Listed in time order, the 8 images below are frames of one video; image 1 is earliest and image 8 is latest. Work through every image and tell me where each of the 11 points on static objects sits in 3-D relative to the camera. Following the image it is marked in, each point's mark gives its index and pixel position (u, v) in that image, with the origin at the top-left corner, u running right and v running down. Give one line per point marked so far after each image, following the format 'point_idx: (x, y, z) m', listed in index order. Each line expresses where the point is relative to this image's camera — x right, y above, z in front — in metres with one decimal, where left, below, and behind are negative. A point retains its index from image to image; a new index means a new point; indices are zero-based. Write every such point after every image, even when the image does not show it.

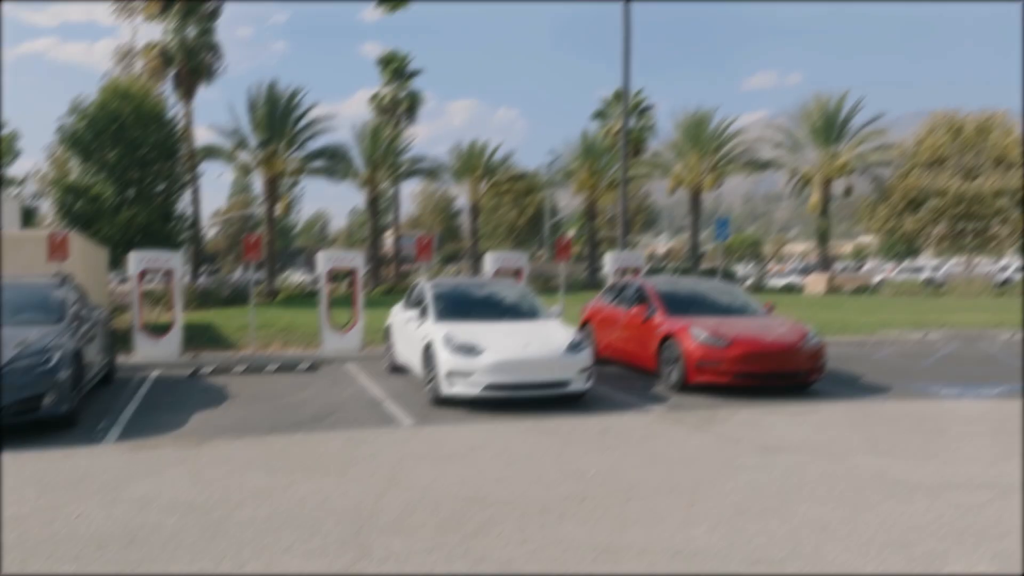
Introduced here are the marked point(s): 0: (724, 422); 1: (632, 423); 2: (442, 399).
0: (+2.1, -1.3, +8.3) m
1: (+1.2, -1.3, +8.2) m
2: (-0.7, -1.2, +9.0) m
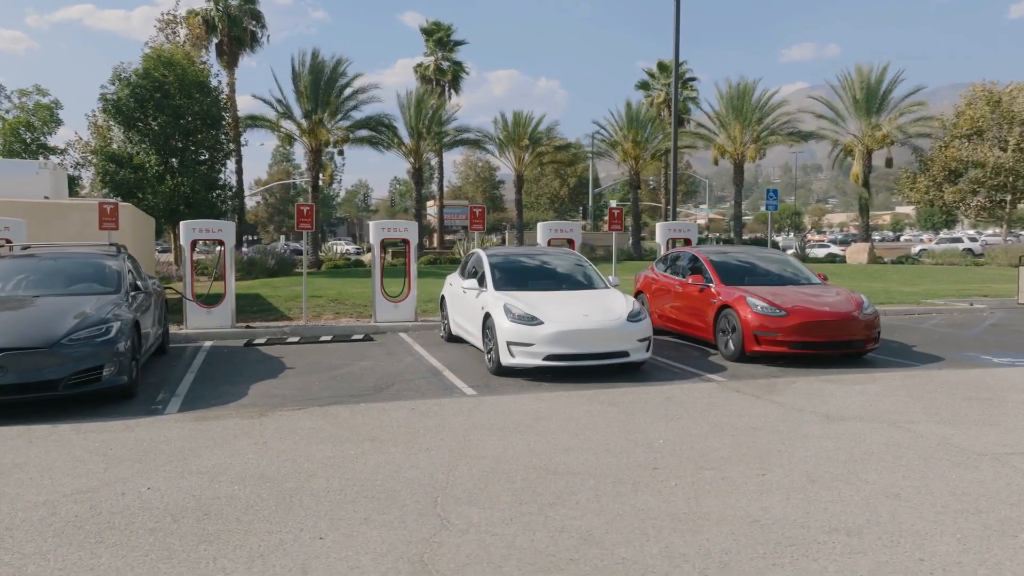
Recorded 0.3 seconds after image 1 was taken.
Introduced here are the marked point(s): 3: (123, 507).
0: (+2.7, -1.0, +8.3) m
1: (+1.8, -1.0, +8.2) m
2: (-0.1, -0.8, +9.1) m
3: (-2.3, -1.3, +5.1) m
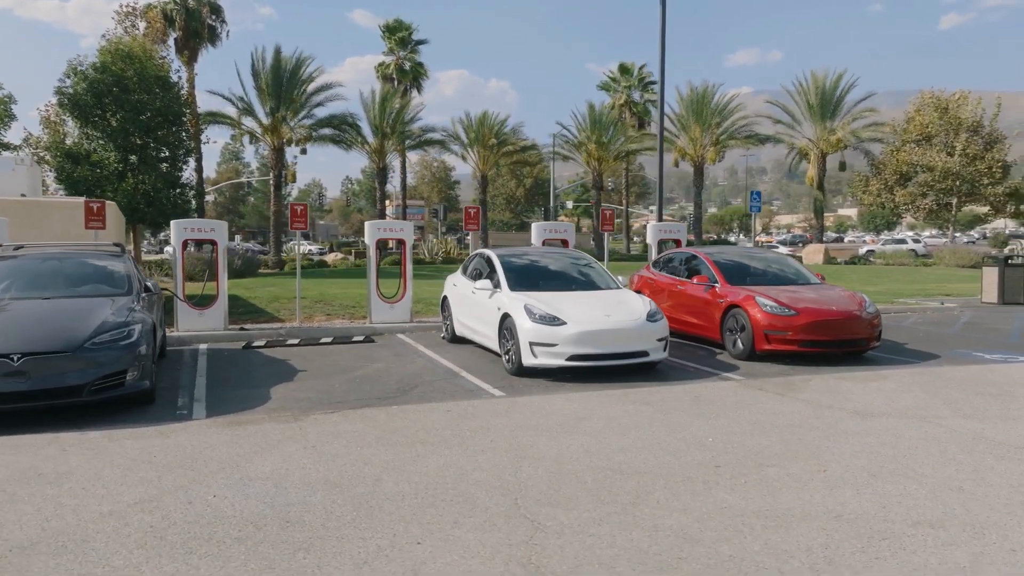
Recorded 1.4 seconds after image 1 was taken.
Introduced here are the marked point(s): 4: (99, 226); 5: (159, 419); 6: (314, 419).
0: (+2.9, -1.0, +8.5) m
1: (+2.0, -1.0, +8.4) m
2: (+0.1, -0.9, +9.1) m
3: (-1.8, -1.3, +4.9) m
4: (-5.7, +0.8, +11.7) m
5: (-3.0, -1.1, +7.3) m
6: (-1.7, -1.1, +7.2) m
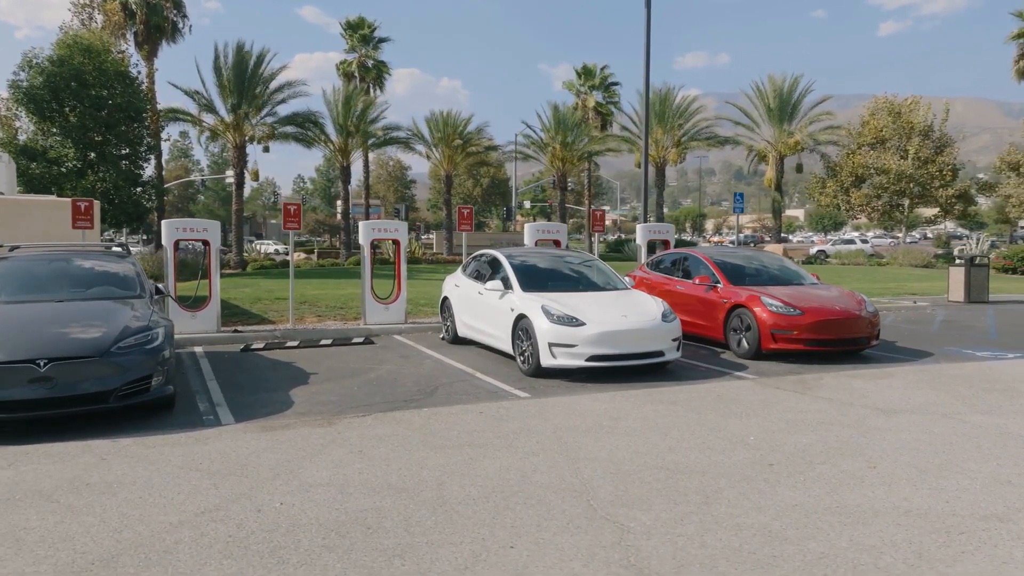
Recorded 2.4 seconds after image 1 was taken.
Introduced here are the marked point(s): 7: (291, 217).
0: (+3.2, -1.0, +8.7) m
1: (+2.3, -1.0, +8.5) m
2: (+0.3, -0.9, +9.1) m
3: (-1.4, -1.3, +4.8) m
4: (-5.7, +0.8, +11.3) m
5: (-2.7, -1.2, +7.1) m
6: (-1.4, -1.1, +7.1) m
7: (-3.3, +1.1, +12.7) m
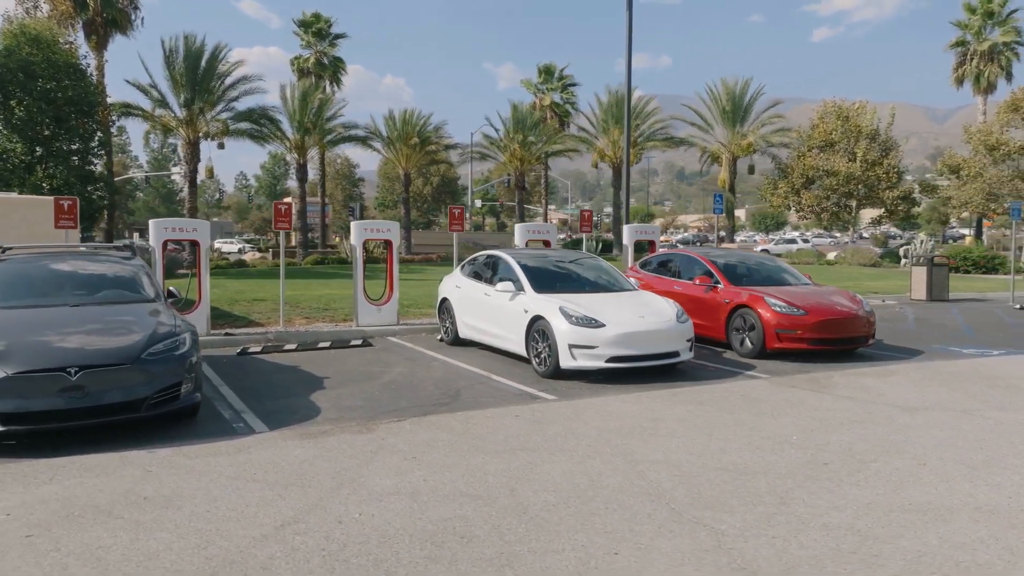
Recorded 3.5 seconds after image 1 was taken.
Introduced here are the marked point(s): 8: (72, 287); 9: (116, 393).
0: (+3.4, -1.0, +8.9) m
1: (+2.5, -1.0, +8.6) m
2: (+0.5, -0.9, +9.1) m
3: (-0.8, -1.4, +4.7) m
4: (-5.6, +0.8, +10.8) m
5: (-2.4, -1.2, +6.9) m
6: (-1.0, -1.2, +7.0) m
7: (-3.4, +1.0, +12.4) m
8: (-4.3, 0.0, +8.3) m
9: (-3.0, -0.8, +6.4) m
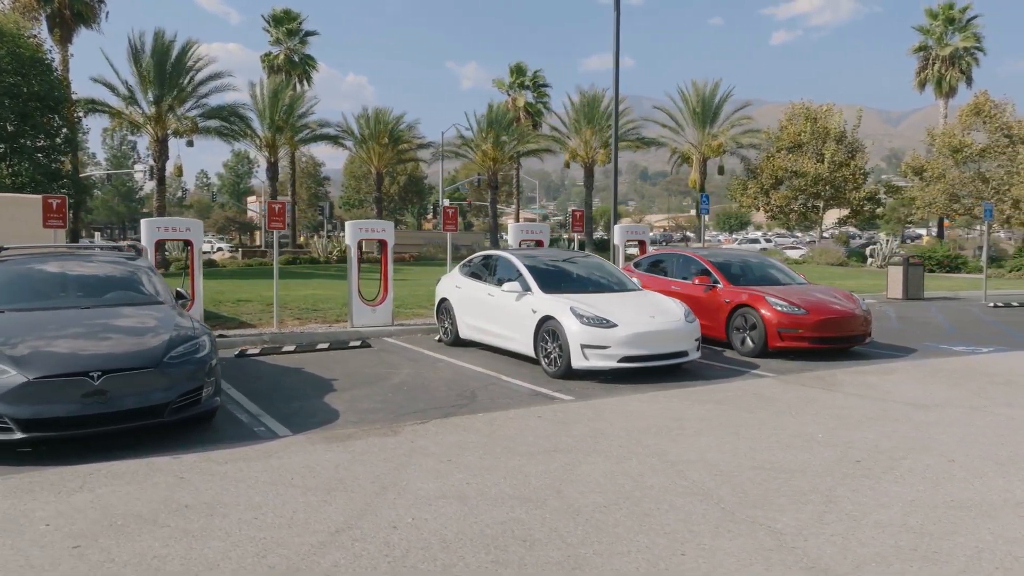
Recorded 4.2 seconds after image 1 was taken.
0: (+3.5, -1.0, +9.0) m
1: (+2.6, -1.0, +8.7) m
2: (+0.6, -0.9, +9.1) m
3: (-0.5, -1.4, +4.6) m
4: (-5.6, +0.8, +10.5) m
5: (-2.1, -1.2, +6.7) m
6: (-0.8, -1.2, +6.9) m
7: (-3.4, +1.0, +12.2) m
8: (-4.1, 0.0, +8.0) m
9: (-2.7, -0.8, +6.2) m
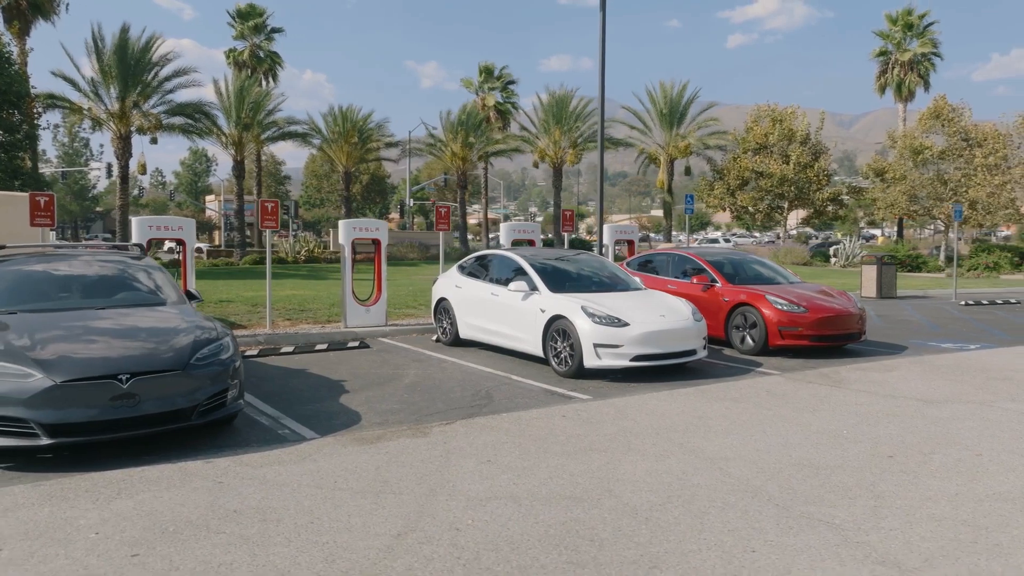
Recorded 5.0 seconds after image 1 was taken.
0: (+3.6, -1.0, +9.1) m
1: (+2.8, -1.0, +8.8) m
2: (+0.7, -0.9, +9.1) m
3: (-0.1, -1.4, +4.5) m
4: (-5.6, +0.8, +10.1) m
5: (-1.9, -1.2, +6.6) m
6: (-0.6, -1.2, +6.8) m
7: (-3.5, +1.0, +12.0) m
8: (-4.0, 0.0, +7.8) m
9: (-2.4, -0.8, +6.0) m
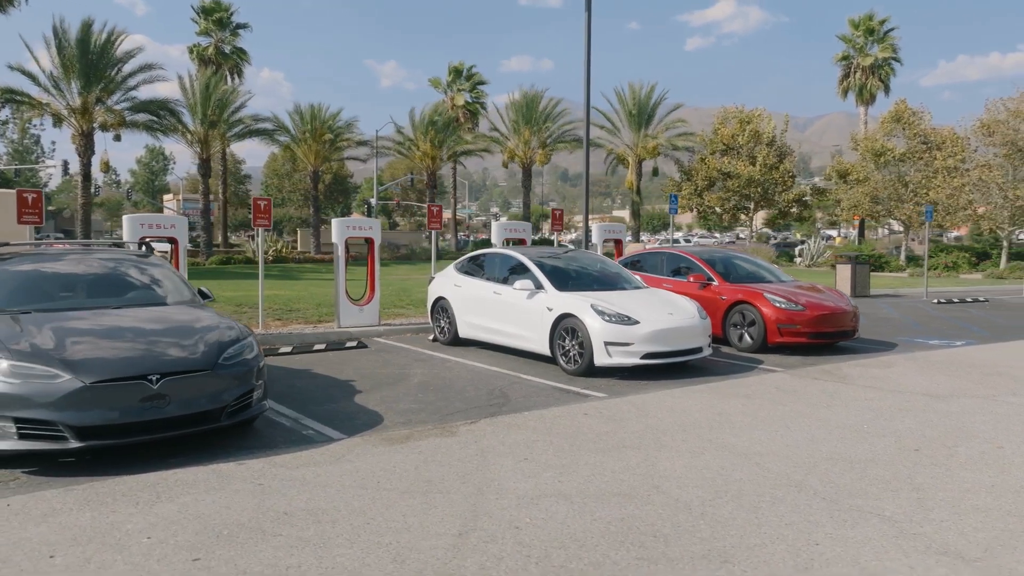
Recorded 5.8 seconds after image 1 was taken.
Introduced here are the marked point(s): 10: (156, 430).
0: (+3.7, -1.0, +9.3) m
1: (+2.9, -1.0, +8.9) m
2: (+0.8, -0.8, +9.0) m
3: (+0.2, -1.3, +4.5) m
4: (-5.5, +0.8, +9.8) m
5: (-1.7, -1.2, +6.4) m
6: (-0.3, -1.1, +6.7) m
7: (-3.5, +1.0, +11.7) m
8: (-3.8, 0.0, +7.5) m
9: (-2.2, -0.8, +5.8) m
10: (-2.4, -1.0, +5.7) m
